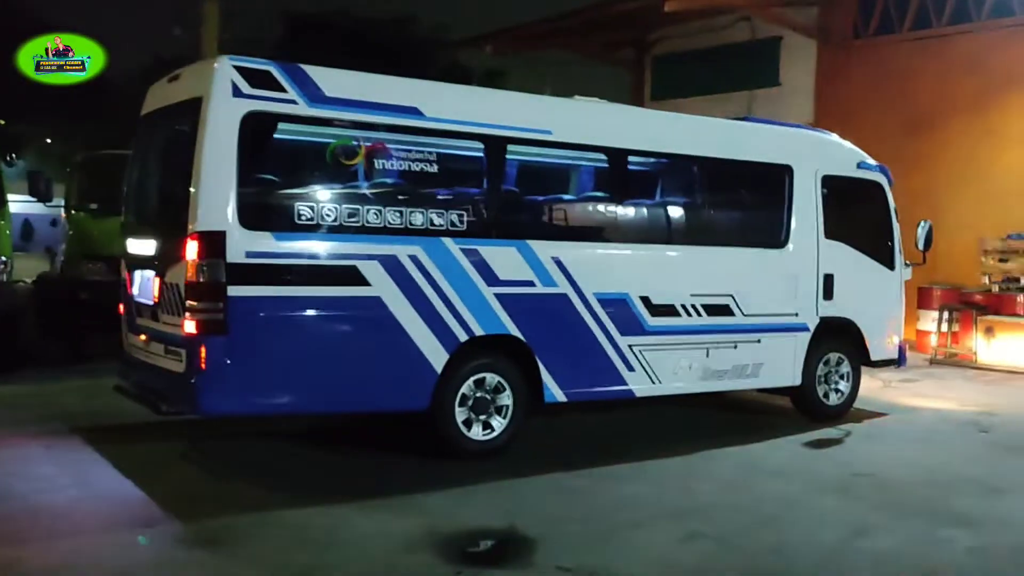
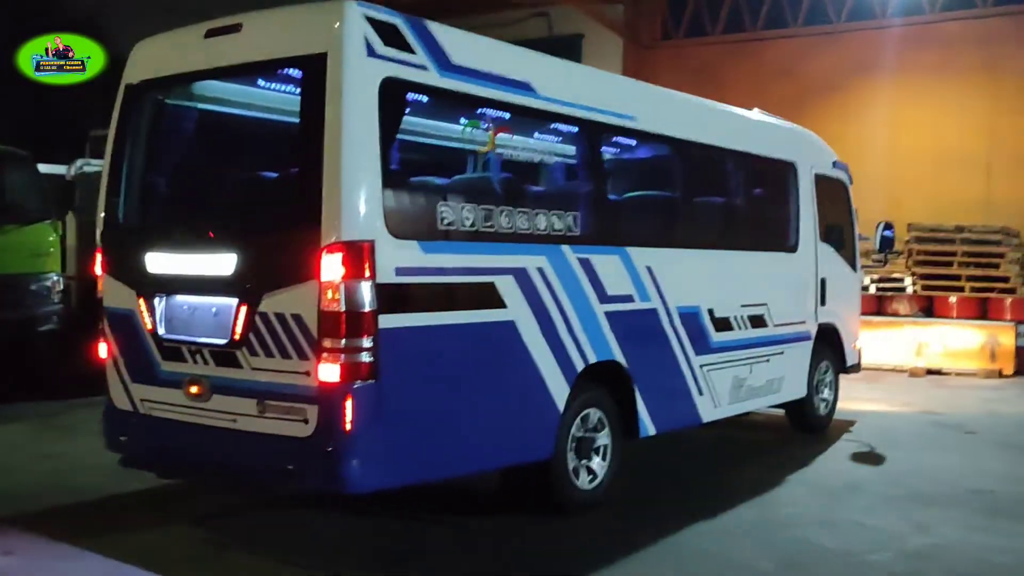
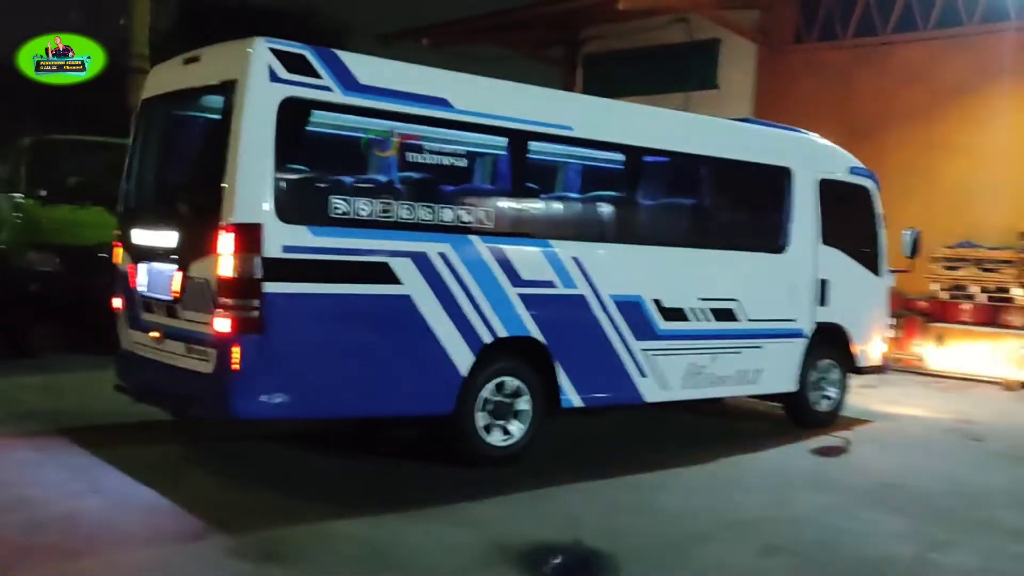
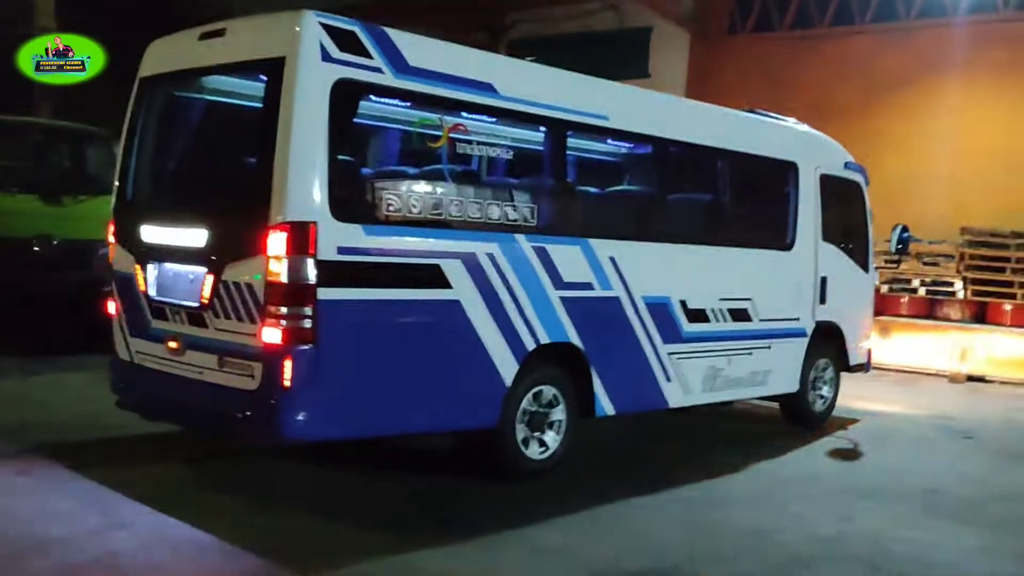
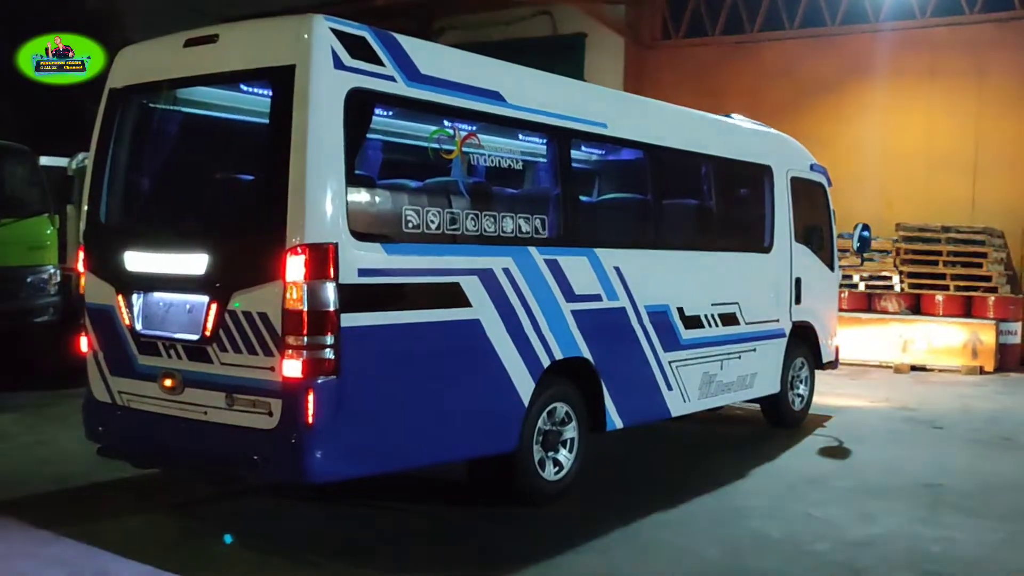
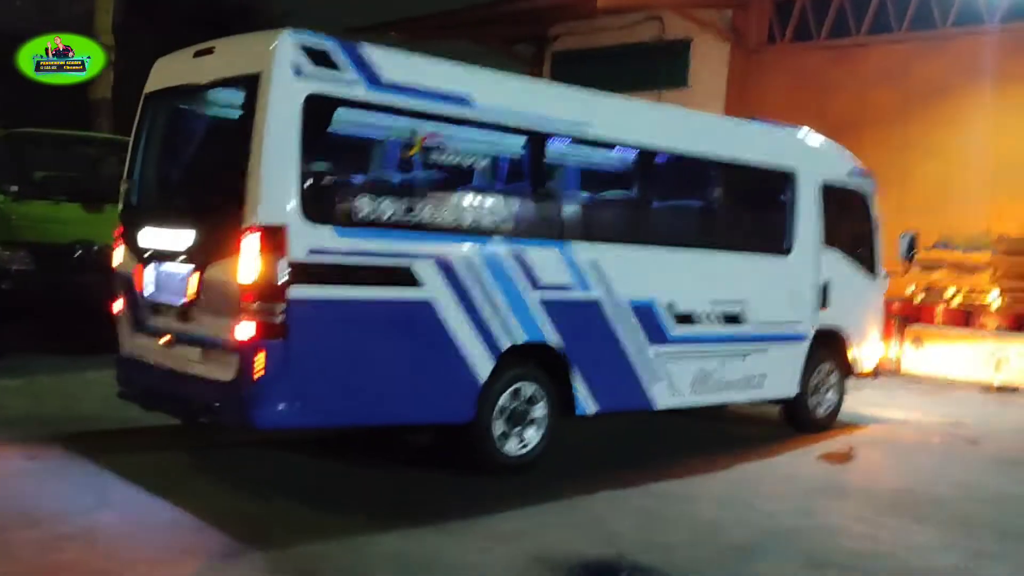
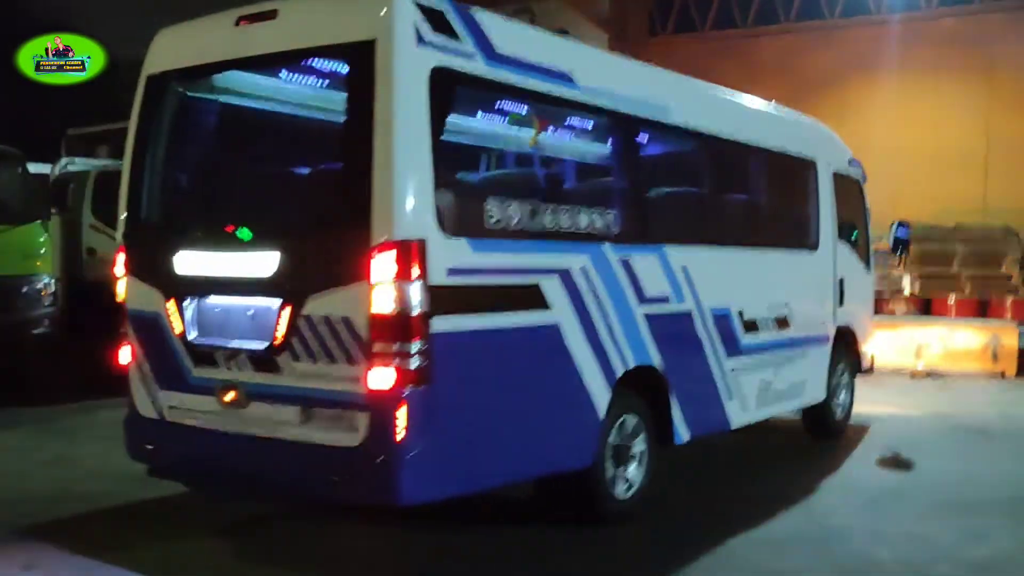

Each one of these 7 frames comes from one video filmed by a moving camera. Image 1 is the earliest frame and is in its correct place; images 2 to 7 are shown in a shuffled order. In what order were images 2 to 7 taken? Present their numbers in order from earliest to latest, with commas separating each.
3, 6, 4, 5, 2, 7
